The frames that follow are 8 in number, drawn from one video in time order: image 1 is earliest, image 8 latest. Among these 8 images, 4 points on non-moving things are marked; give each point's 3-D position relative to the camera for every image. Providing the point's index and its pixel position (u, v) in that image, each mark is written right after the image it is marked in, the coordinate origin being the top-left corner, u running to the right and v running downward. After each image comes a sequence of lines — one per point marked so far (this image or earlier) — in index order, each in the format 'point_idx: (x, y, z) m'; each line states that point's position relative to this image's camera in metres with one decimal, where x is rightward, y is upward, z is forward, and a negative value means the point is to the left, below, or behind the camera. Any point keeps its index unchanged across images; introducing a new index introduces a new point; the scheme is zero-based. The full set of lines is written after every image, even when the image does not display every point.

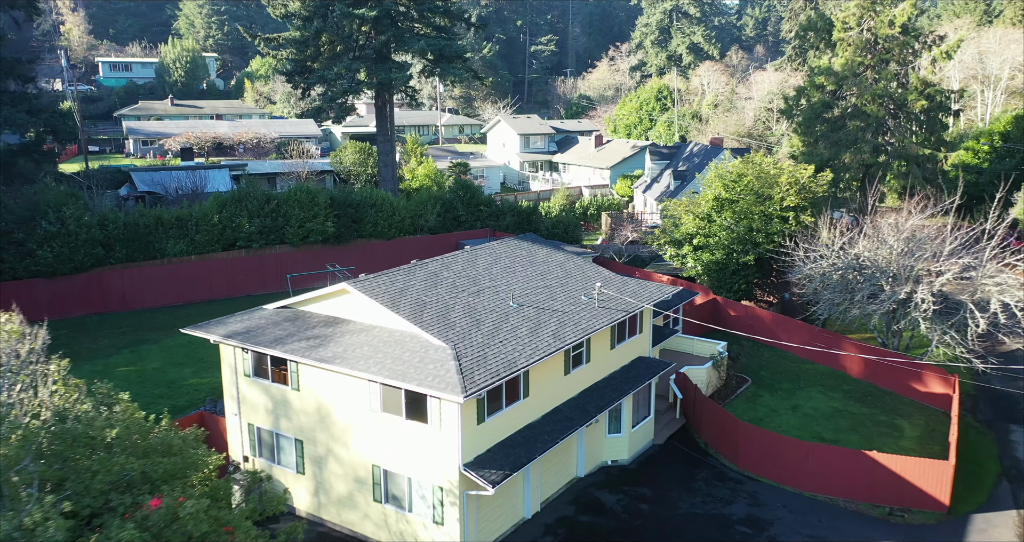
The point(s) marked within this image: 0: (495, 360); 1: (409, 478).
0: (-0.2, -0.8, +7.6) m
1: (-0.9, -1.8, +7.6) m
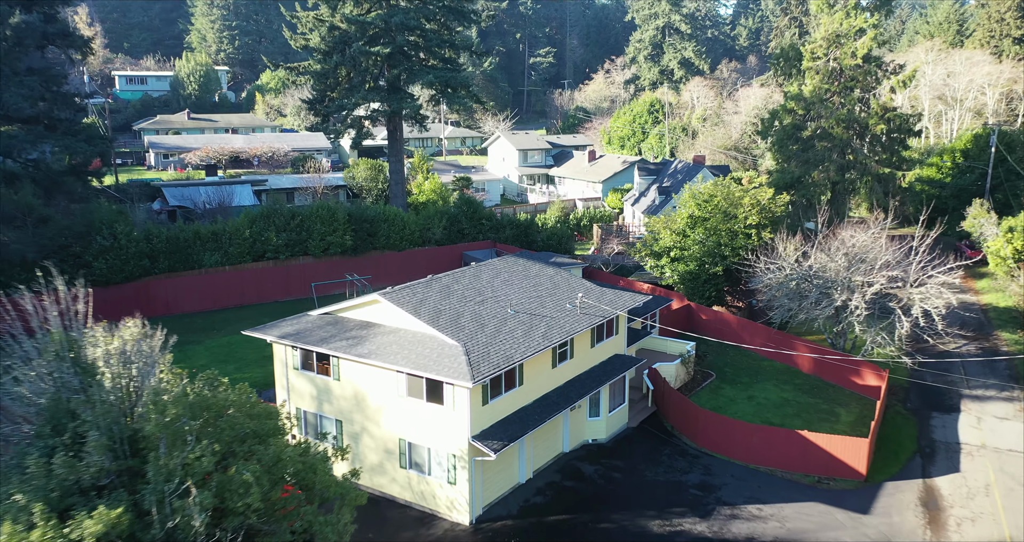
0: (-0.2, -0.9, +9.7) m
1: (-1.0, -2.0, +9.7) m
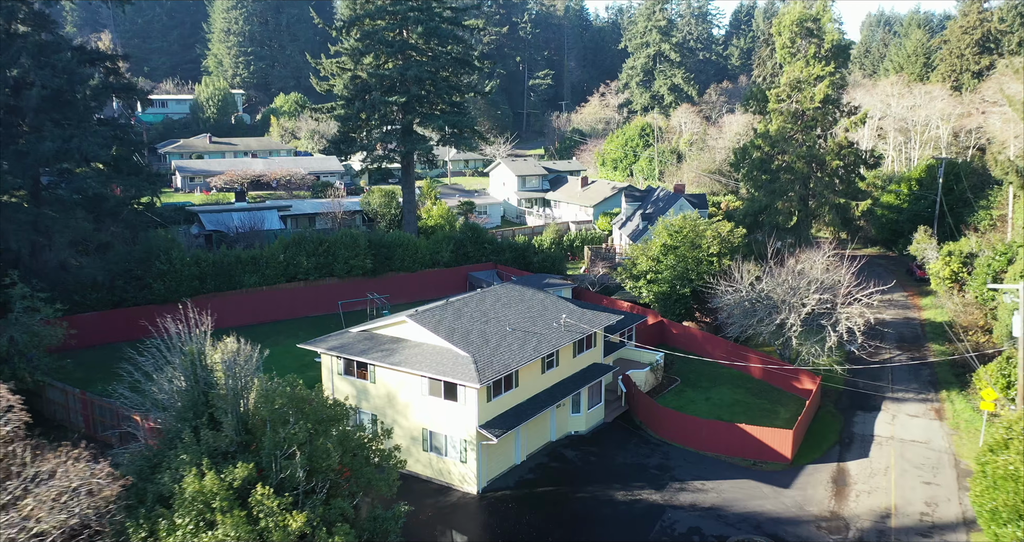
0: (-0.2, -1.3, +12.6) m
1: (-1.0, -2.4, +12.6) m
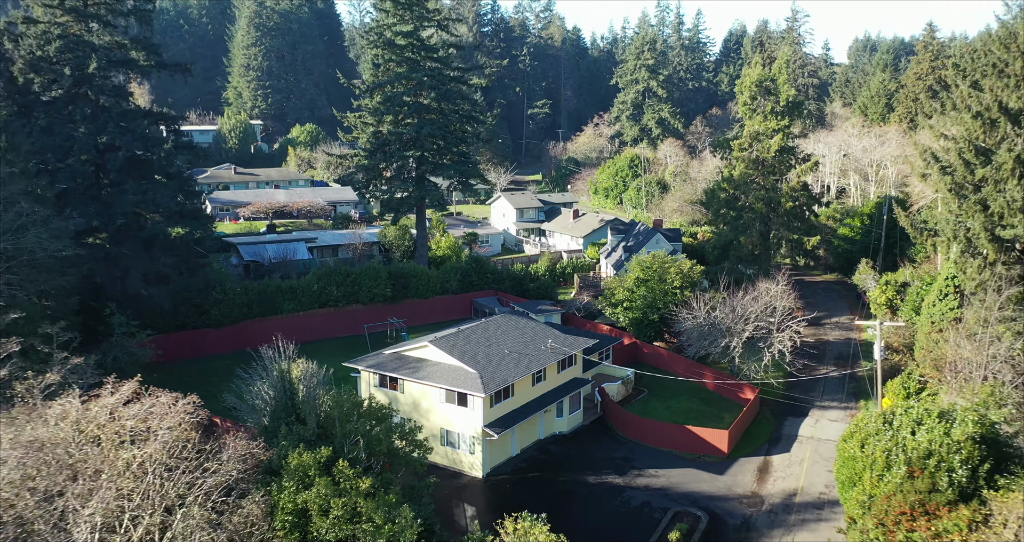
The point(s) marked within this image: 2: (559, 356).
0: (-0.3, -2.1, +16.5) m
1: (-1.0, -3.1, +16.5) m
2: (+1.0, -1.8, +18.4) m
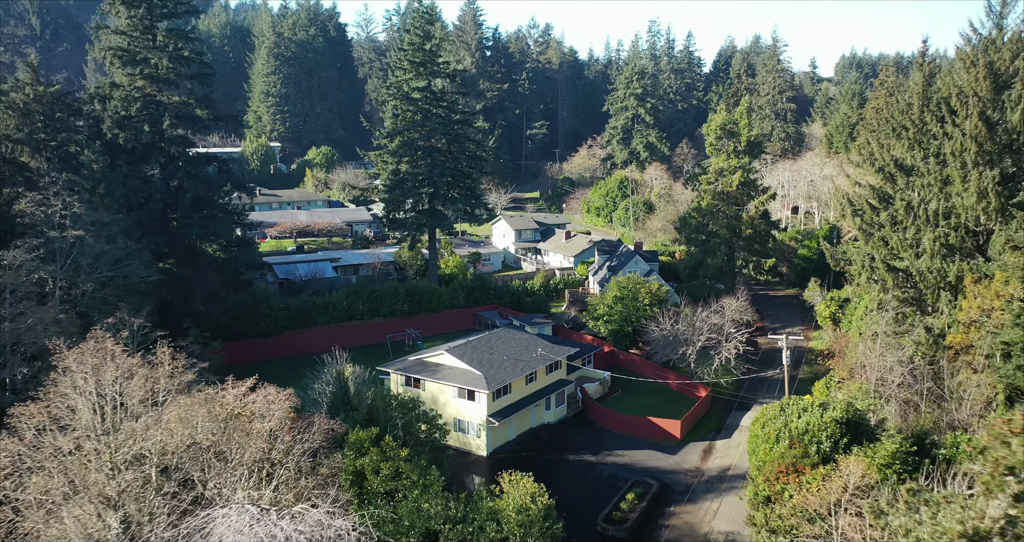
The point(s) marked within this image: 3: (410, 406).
0: (-0.3, -2.7, +21.3) m
1: (-1.1, -3.7, +21.2) m
2: (+1.0, -2.5, +23.2) m
3: (-2.3, -3.0, +18.8) m
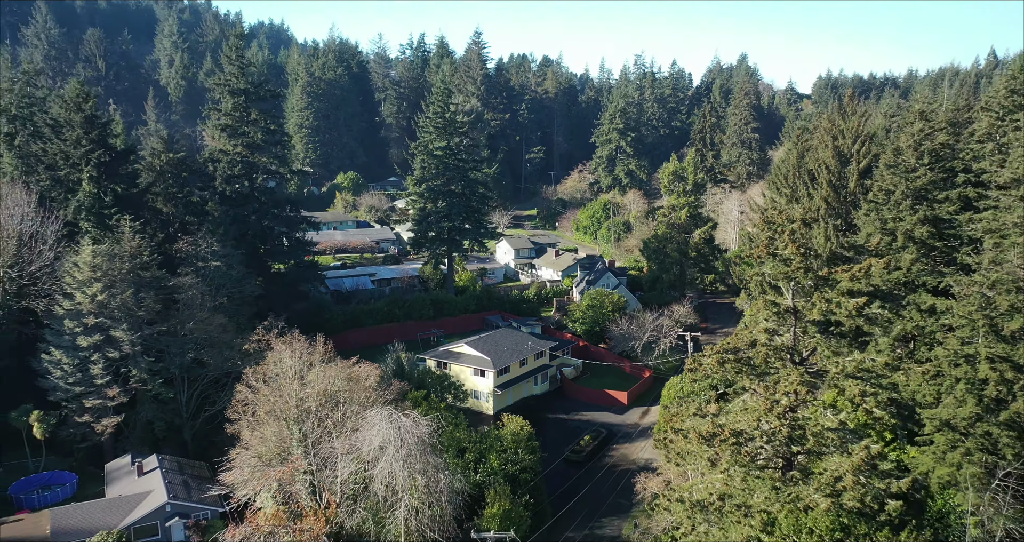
0: (-0.4, -3.4, +31.4) m
1: (-1.2, -4.4, +31.3) m
2: (+0.9, -3.1, +33.3) m
3: (-2.3, -3.6, +28.9) m
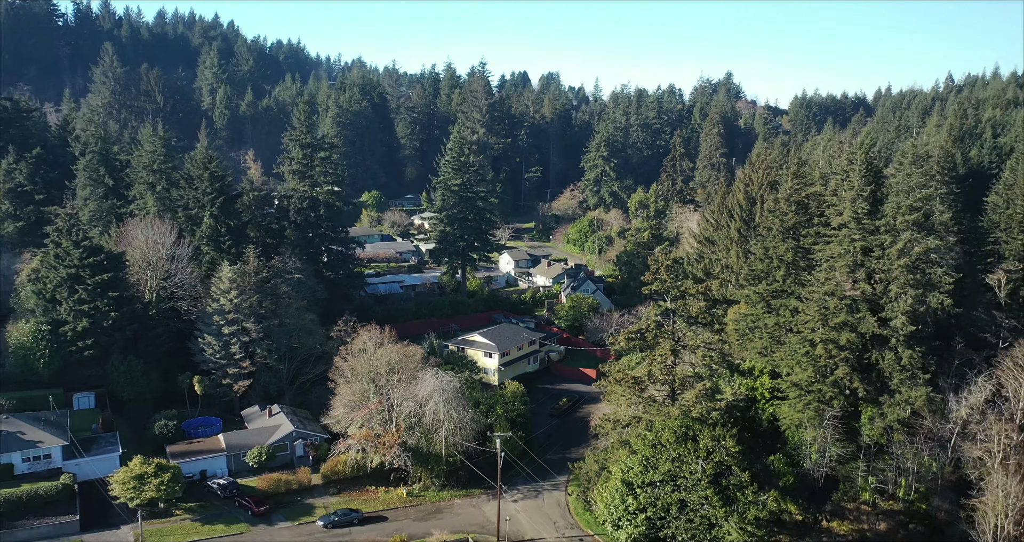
0: (-0.4, -3.9, +43.5) m
1: (-1.2, -5.0, +43.4) m
2: (+0.9, -3.7, +45.3) m
3: (-2.4, -4.2, +40.9) m
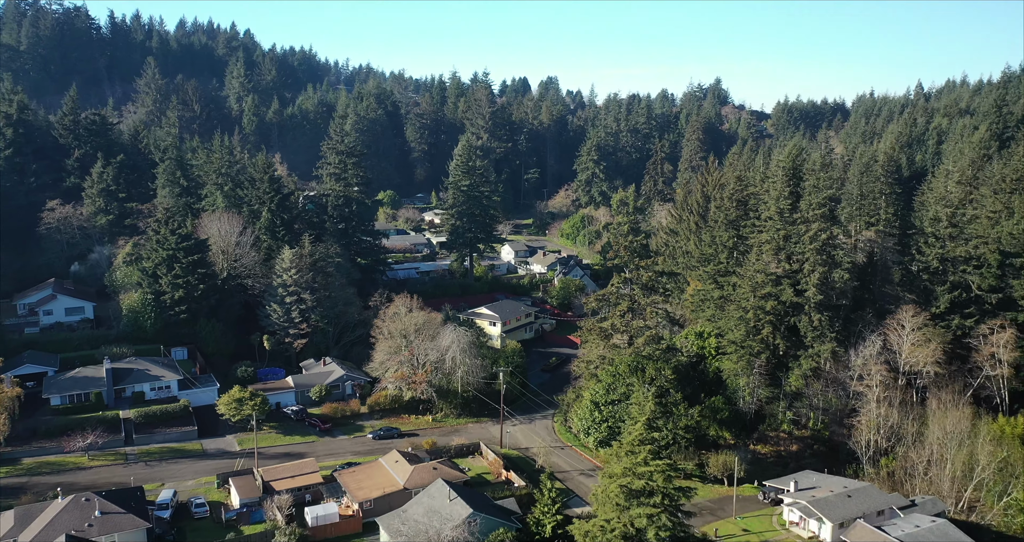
0: (-0.4, -2.9, +53.5) m
1: (-1.2, -4.0, +53.4) m
2: (+0.9, -2.7, +55.3) m
3: (-2.4, -3.2, +51.0) m
